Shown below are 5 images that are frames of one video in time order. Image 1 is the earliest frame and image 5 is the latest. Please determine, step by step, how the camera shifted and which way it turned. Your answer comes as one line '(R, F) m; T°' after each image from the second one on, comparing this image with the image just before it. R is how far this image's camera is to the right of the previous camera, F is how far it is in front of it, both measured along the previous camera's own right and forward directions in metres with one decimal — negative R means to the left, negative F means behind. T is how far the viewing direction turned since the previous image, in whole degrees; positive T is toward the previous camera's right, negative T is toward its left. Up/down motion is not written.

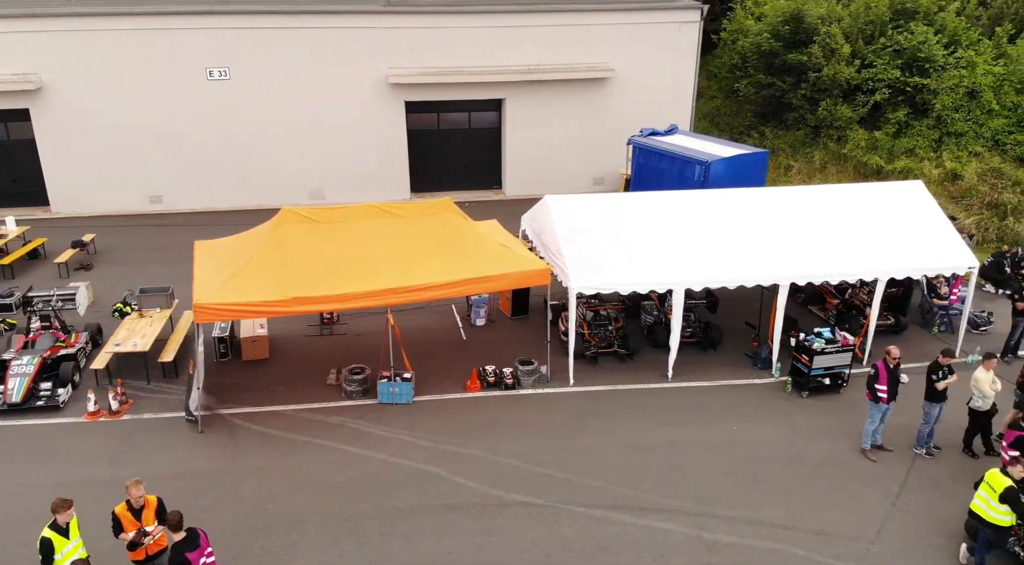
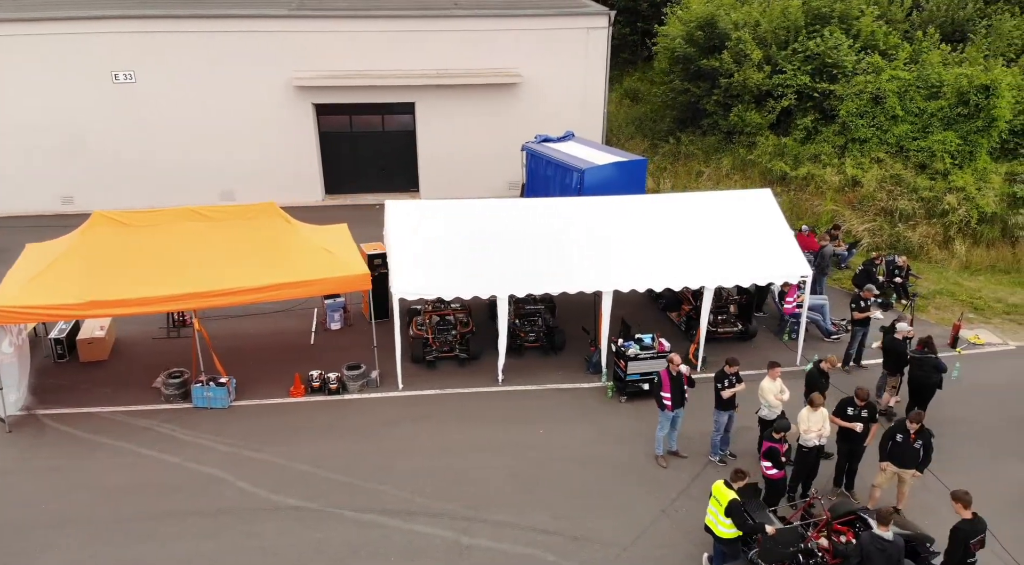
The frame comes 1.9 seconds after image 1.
(+2.8, 0.0) m; -1°
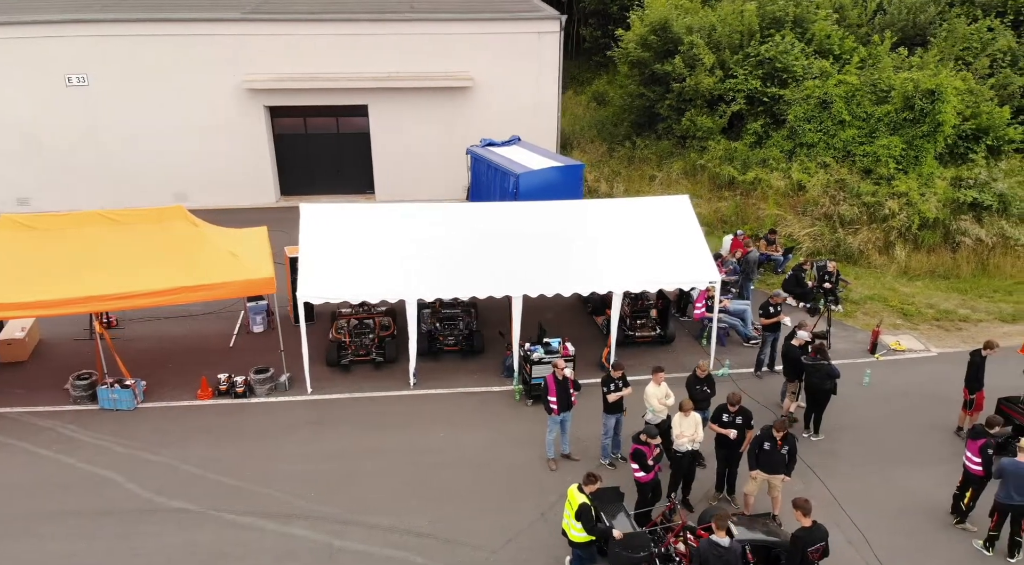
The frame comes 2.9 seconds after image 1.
(+1.5, -0.1) m; 0°
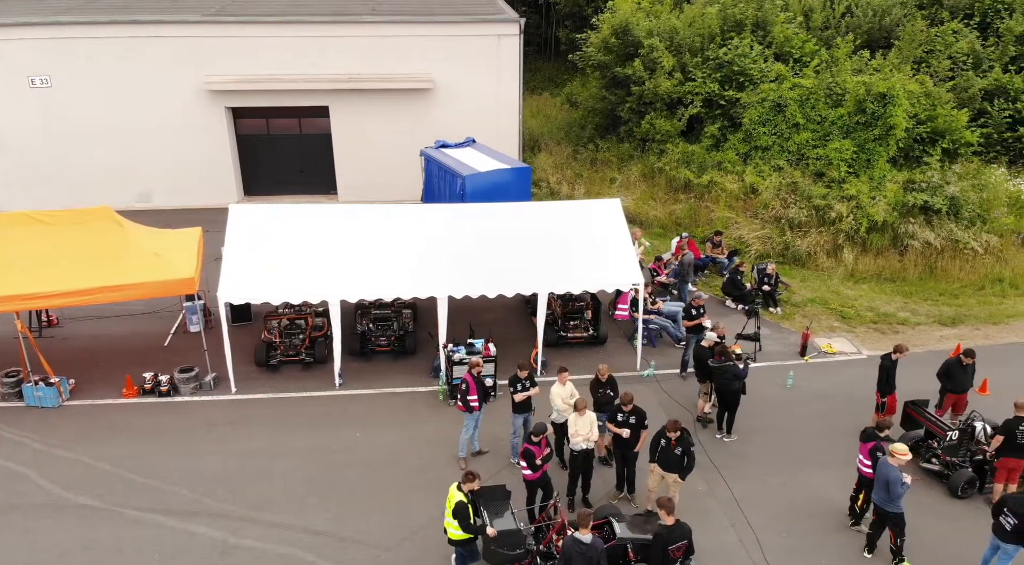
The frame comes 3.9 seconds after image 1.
(+1.2, -0.1) m; 0°
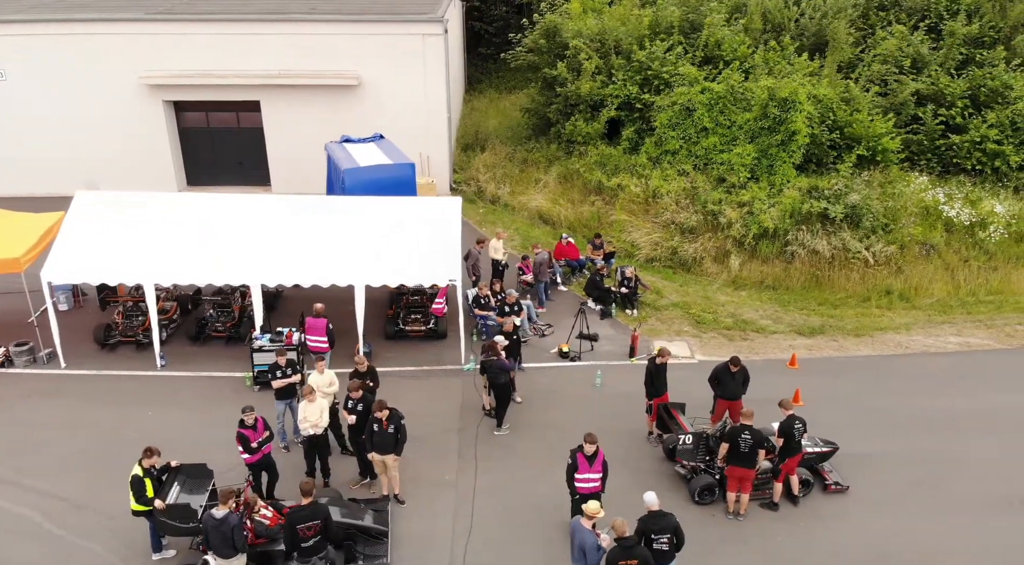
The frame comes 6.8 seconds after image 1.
(+3.9, -0.2) m; -5°
